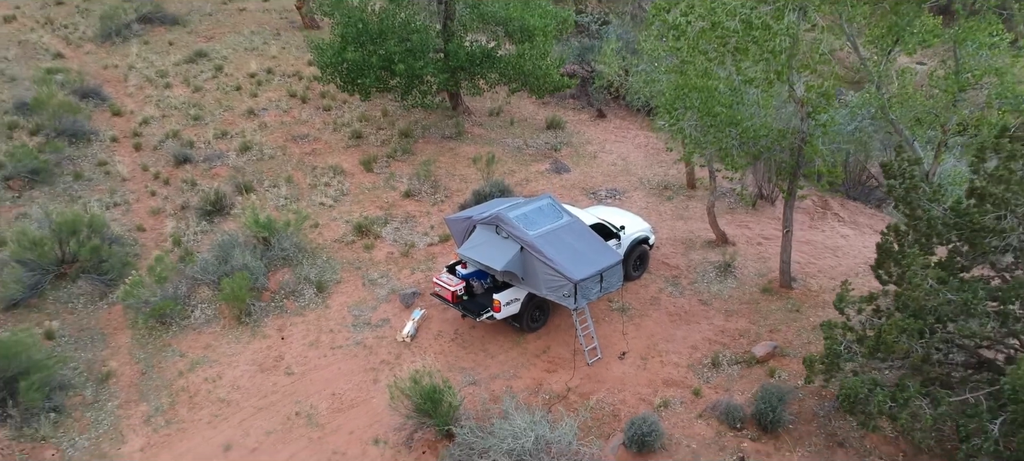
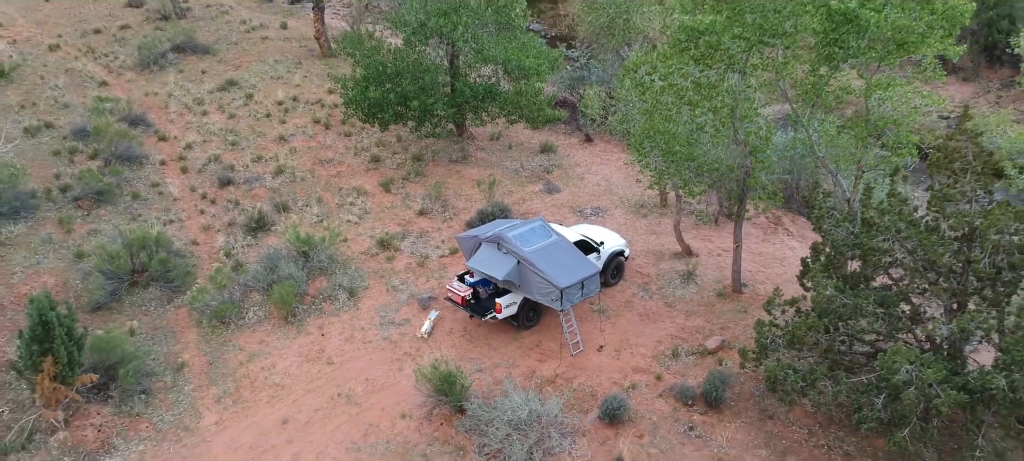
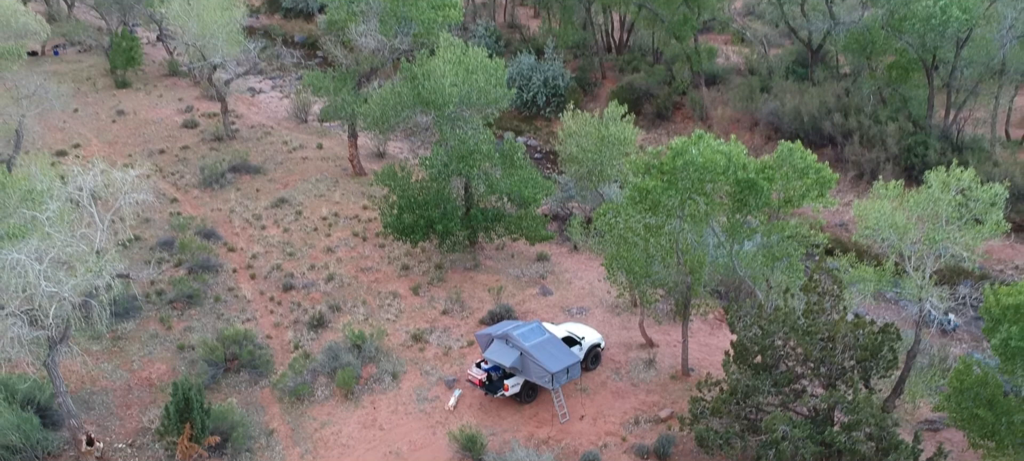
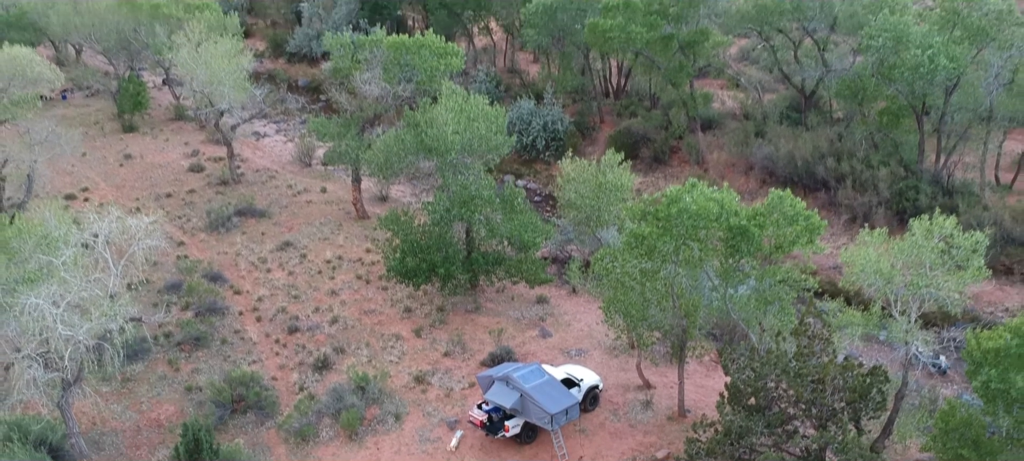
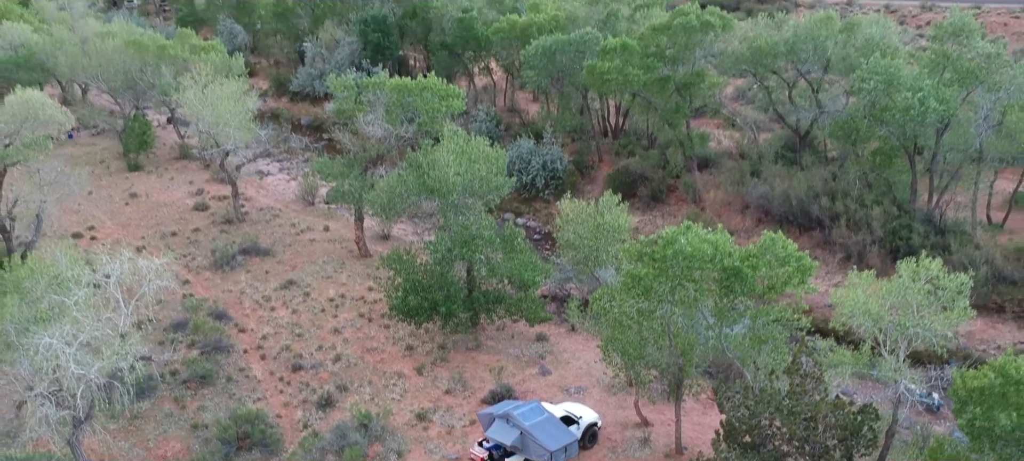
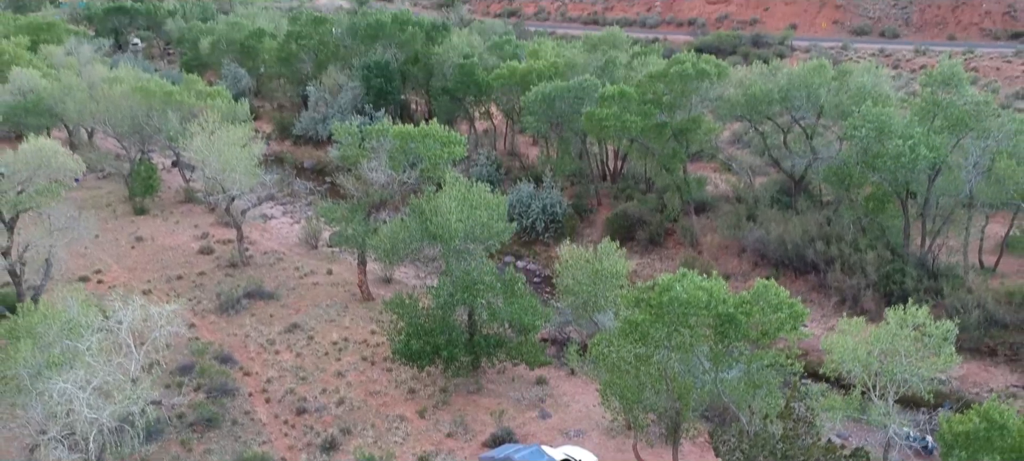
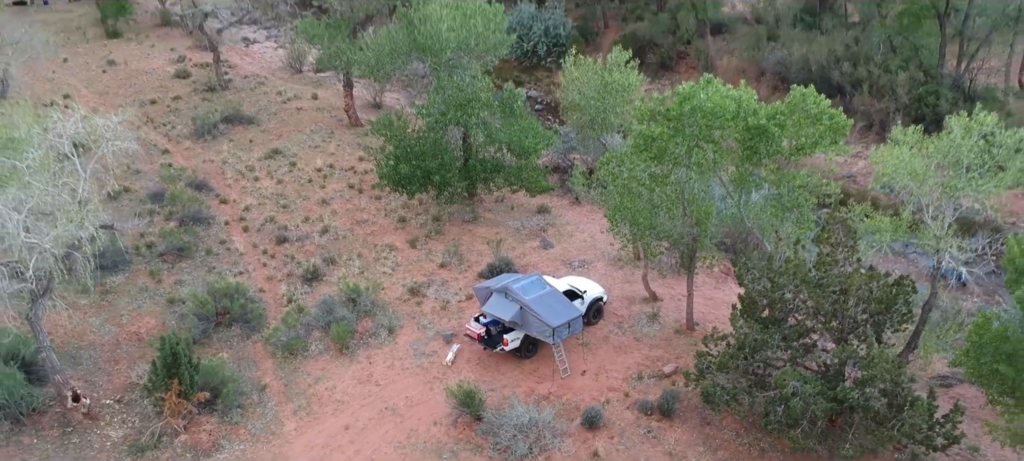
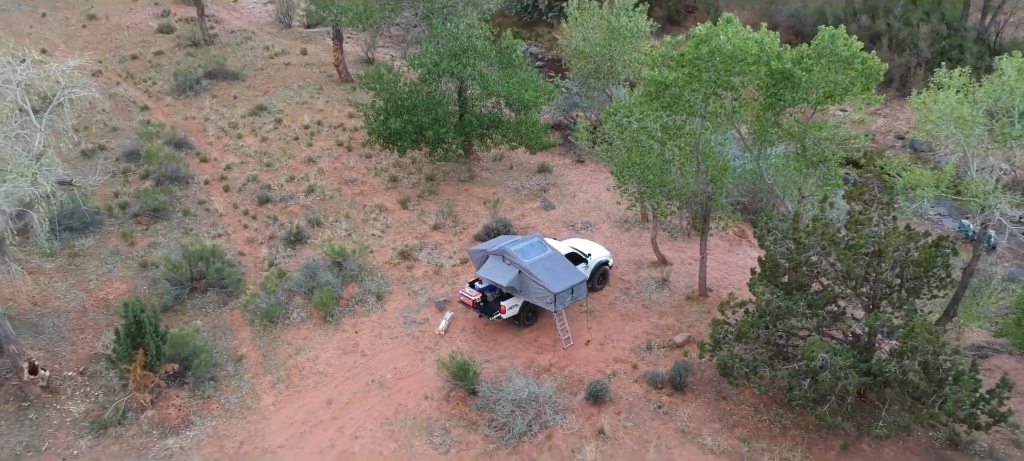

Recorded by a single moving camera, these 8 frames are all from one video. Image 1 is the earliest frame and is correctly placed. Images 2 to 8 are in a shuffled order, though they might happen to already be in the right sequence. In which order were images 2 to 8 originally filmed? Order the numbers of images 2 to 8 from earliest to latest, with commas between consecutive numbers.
2, 8, 7, 3, 4, 5, 6
